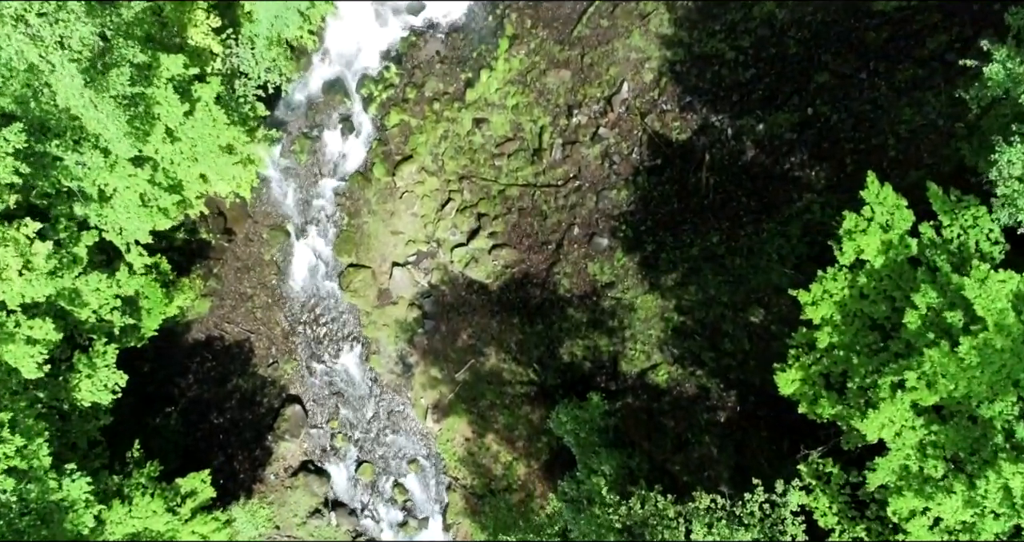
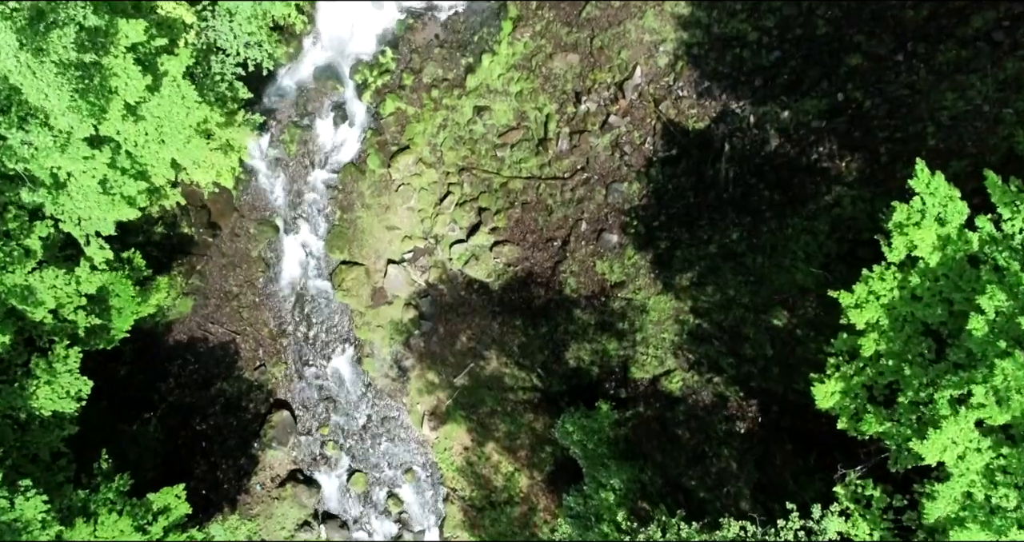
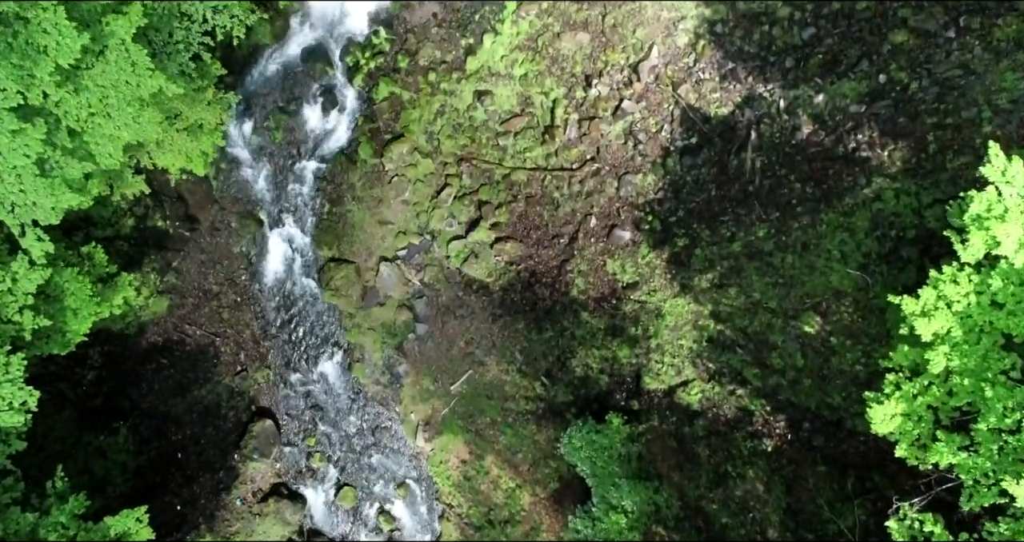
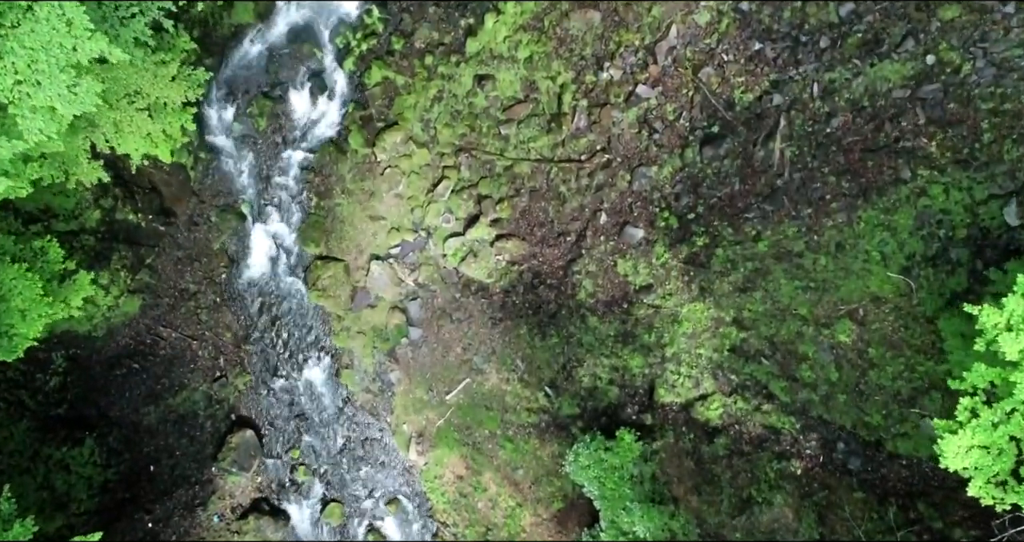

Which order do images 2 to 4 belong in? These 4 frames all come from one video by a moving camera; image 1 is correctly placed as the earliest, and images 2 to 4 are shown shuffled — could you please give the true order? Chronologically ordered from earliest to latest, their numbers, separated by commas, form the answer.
2, 3, 4
